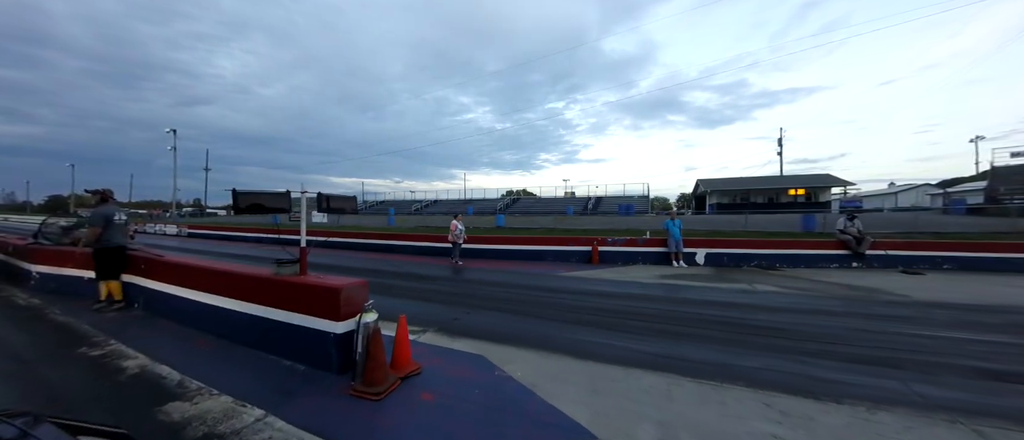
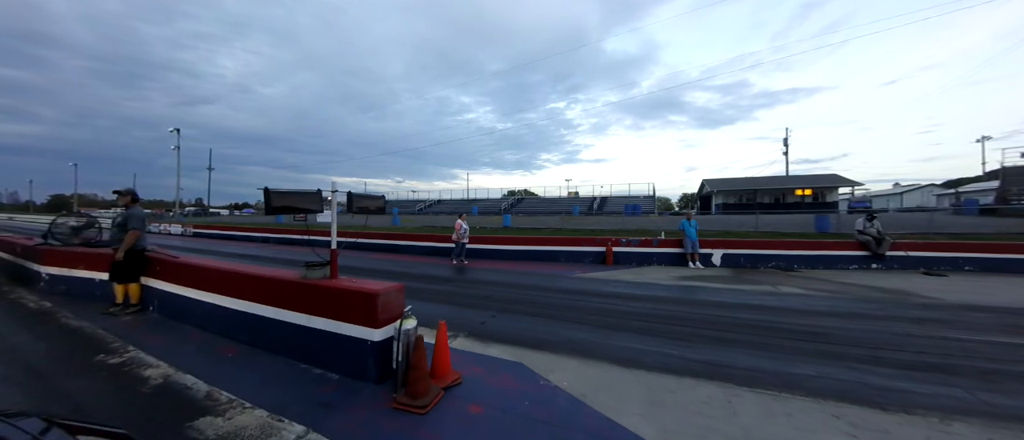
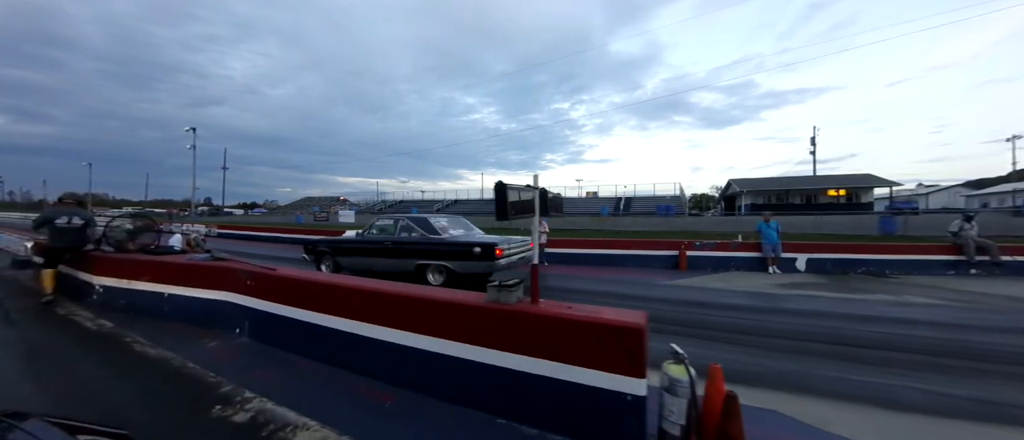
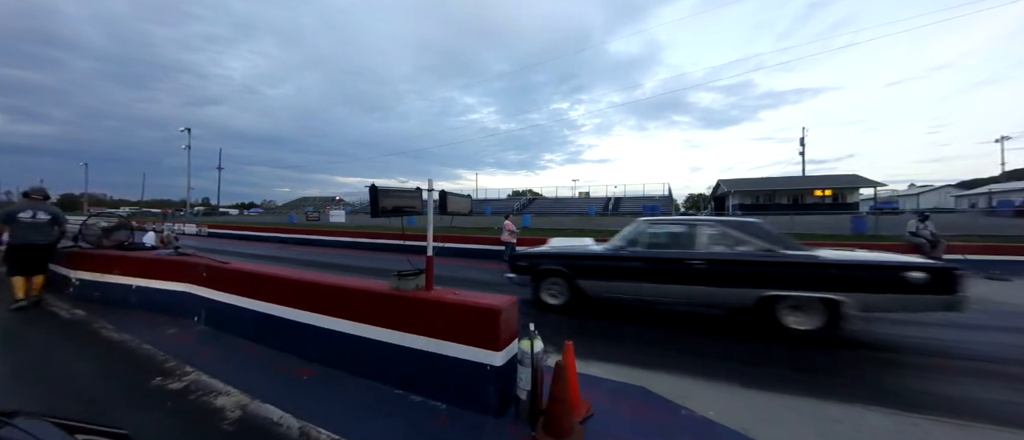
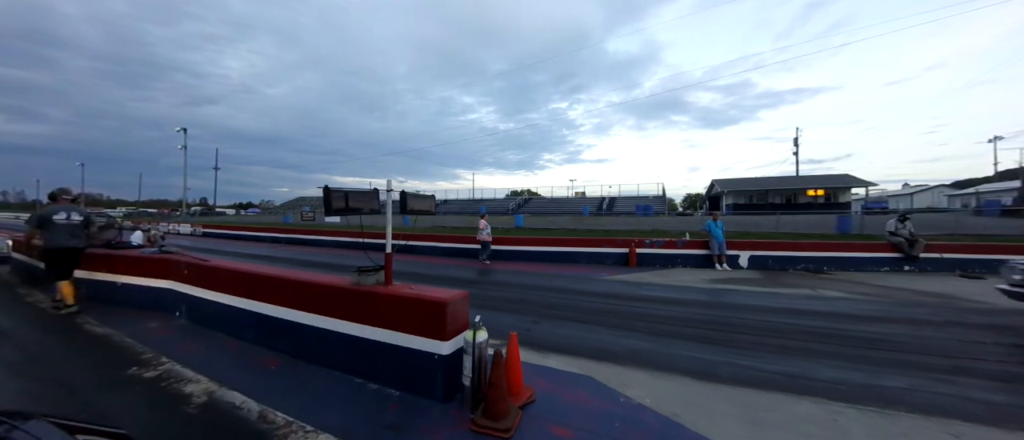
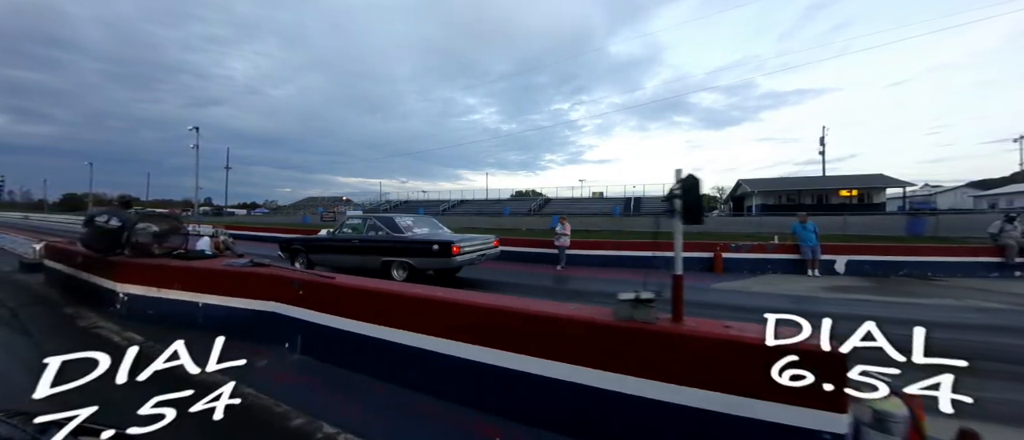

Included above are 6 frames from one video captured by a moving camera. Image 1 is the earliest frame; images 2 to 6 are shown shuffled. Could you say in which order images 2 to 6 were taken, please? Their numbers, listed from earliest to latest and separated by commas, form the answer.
2, 5, 4, 3, 6
